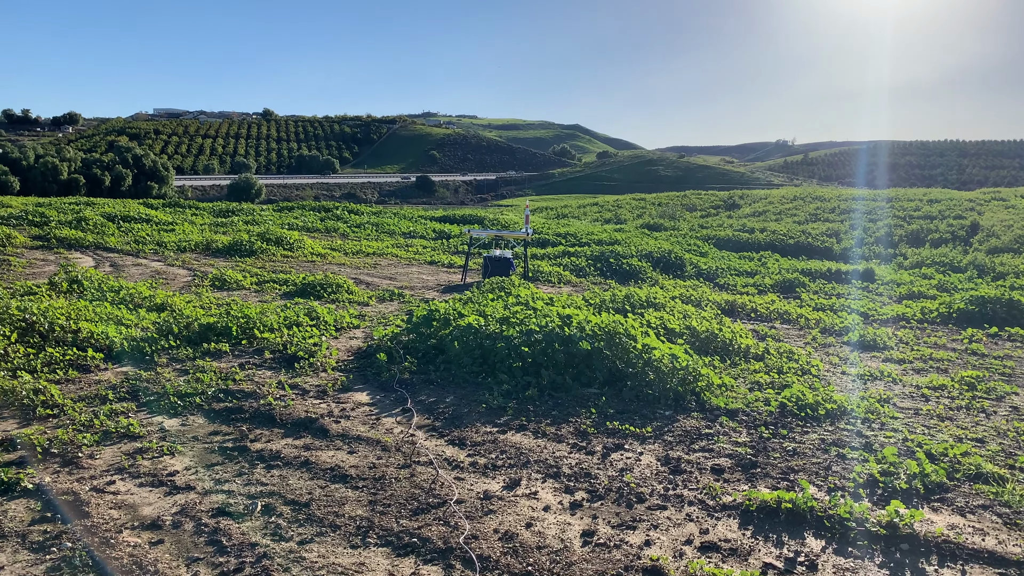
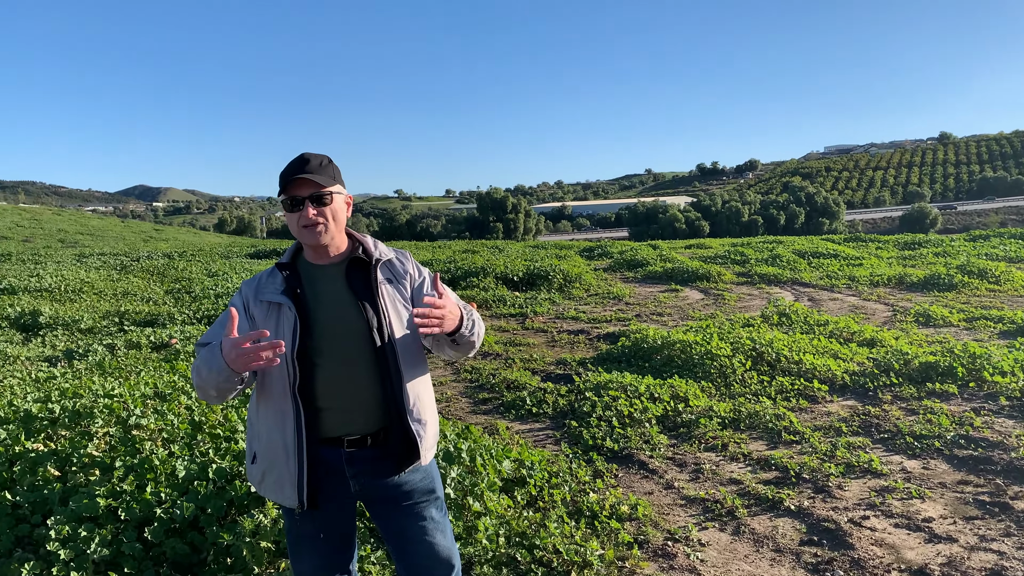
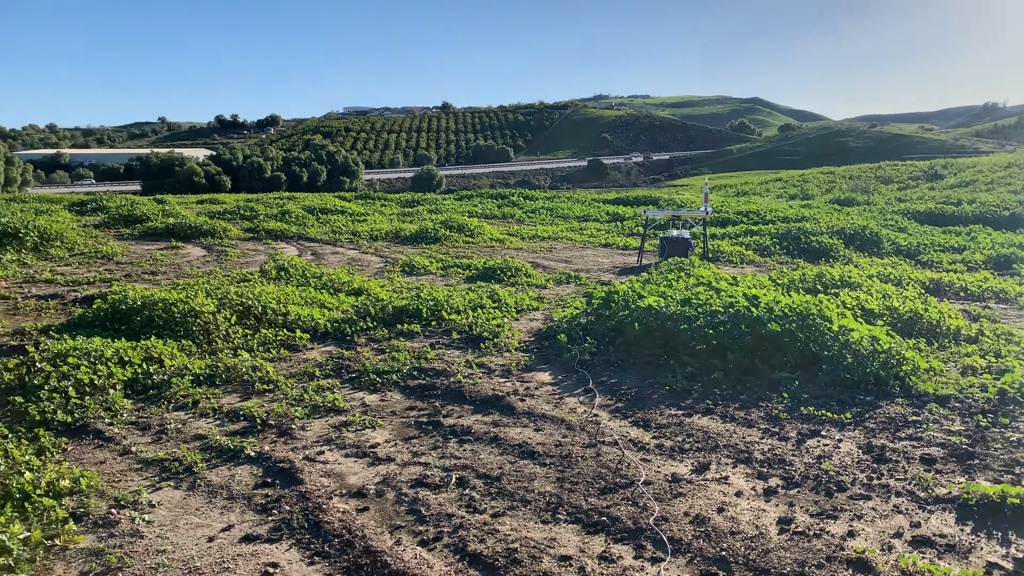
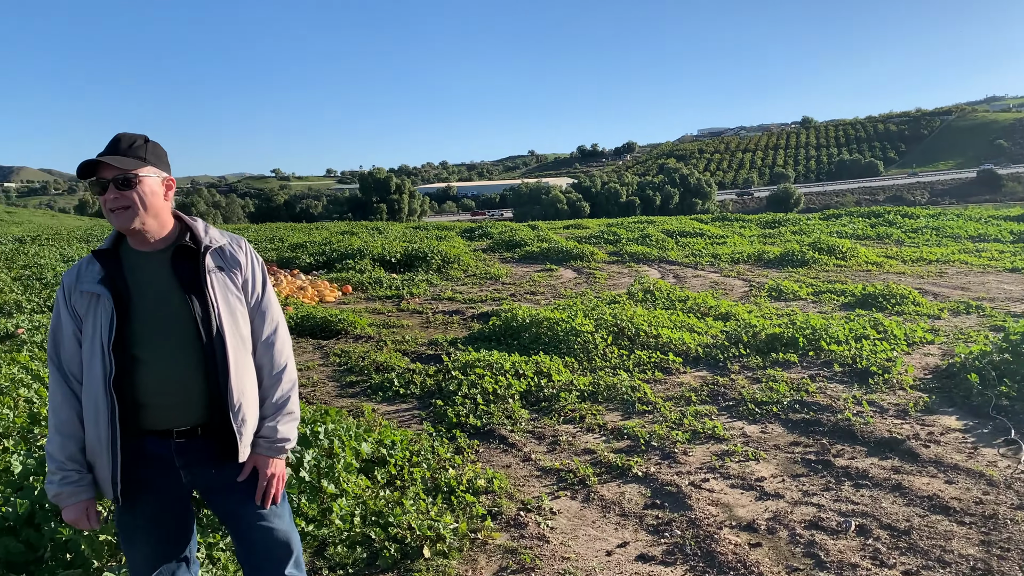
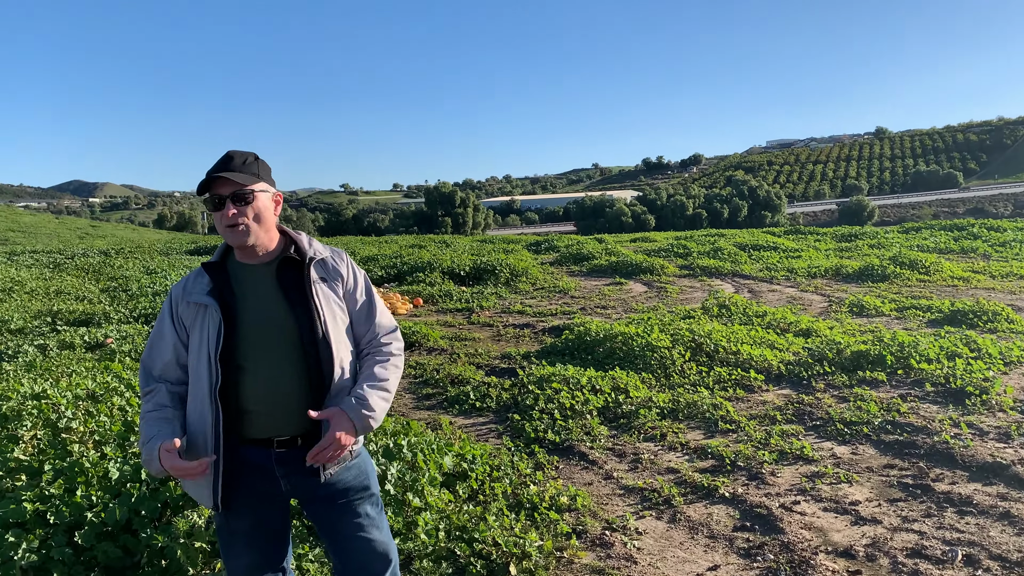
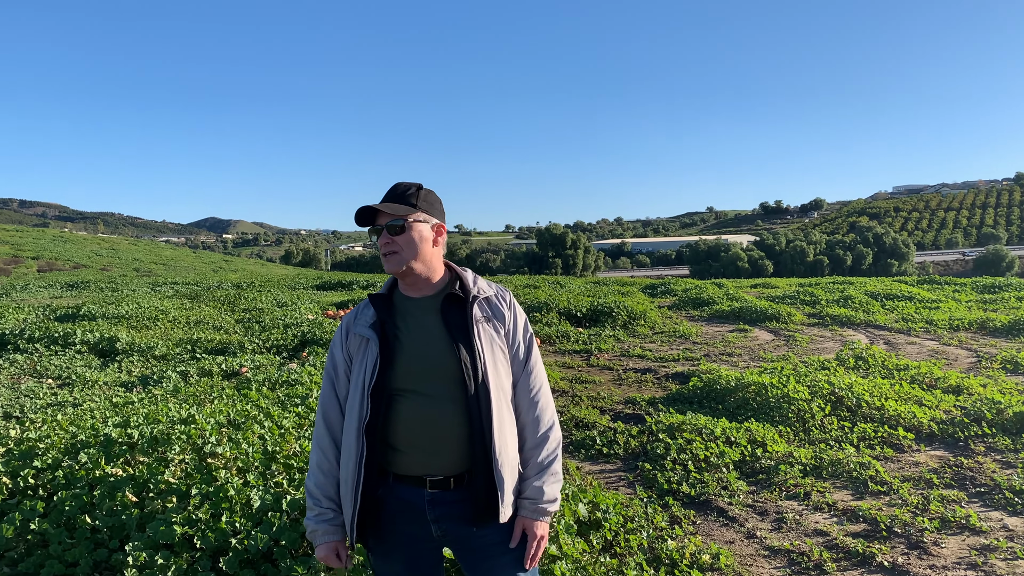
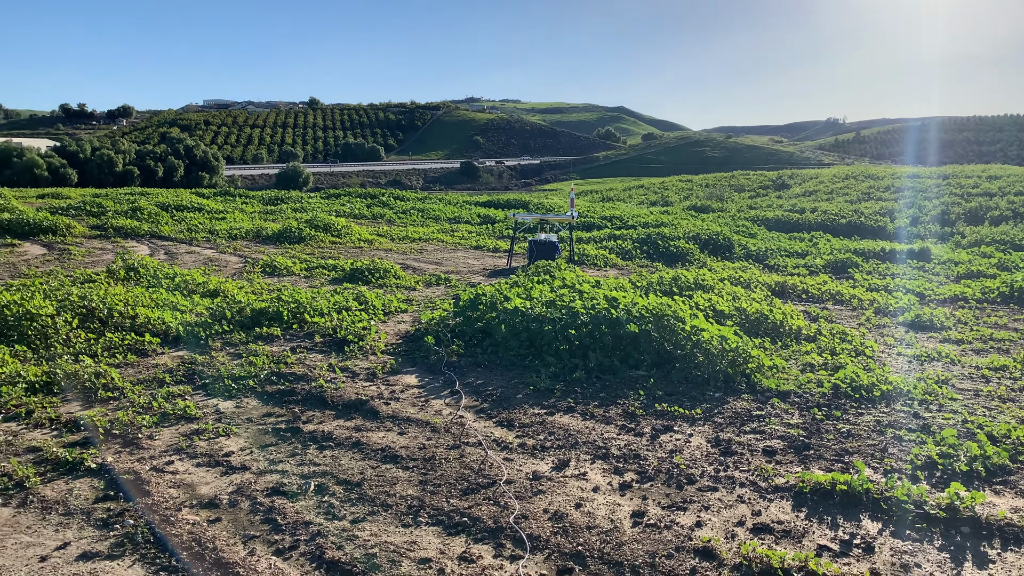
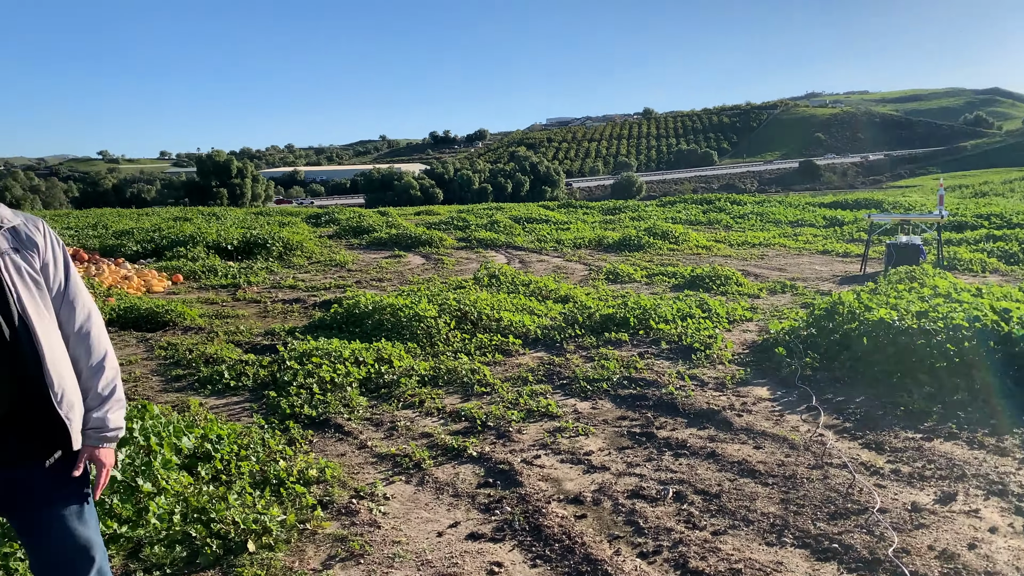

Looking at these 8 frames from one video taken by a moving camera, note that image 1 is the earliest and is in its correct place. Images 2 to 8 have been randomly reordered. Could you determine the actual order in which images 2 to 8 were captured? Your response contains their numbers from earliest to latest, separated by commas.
7, 3, 8, 4, 5, 2, 6
